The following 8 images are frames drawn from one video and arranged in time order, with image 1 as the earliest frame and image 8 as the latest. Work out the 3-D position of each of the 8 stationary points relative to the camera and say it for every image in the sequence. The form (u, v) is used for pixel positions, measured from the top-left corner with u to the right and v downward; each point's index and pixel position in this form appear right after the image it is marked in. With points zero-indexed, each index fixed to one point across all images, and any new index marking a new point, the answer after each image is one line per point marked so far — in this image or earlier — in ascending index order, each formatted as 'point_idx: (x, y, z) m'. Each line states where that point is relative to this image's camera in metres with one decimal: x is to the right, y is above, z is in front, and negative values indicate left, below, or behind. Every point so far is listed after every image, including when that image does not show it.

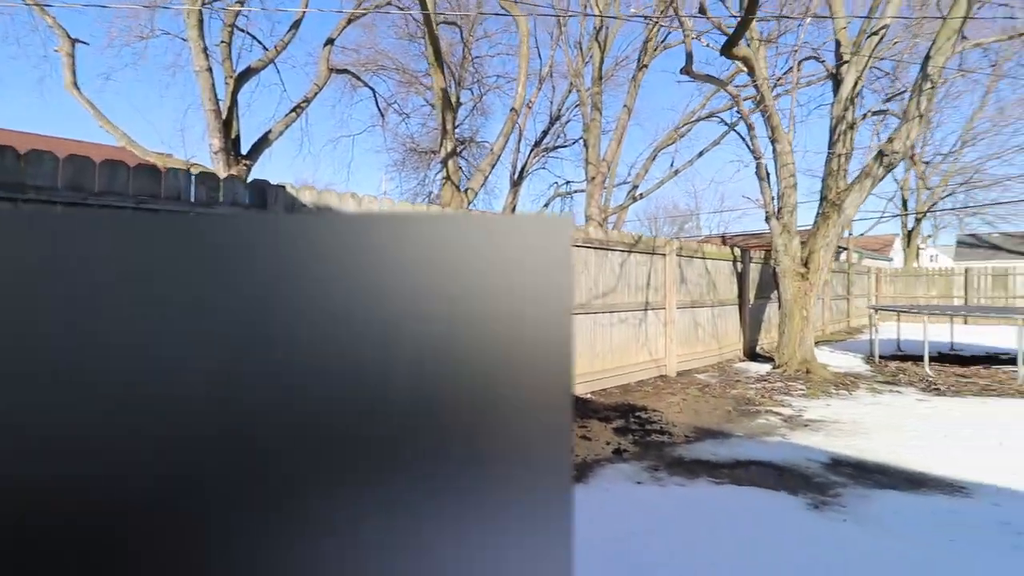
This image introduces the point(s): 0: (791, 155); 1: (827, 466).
0: (+4.1, +1.9, +7.2) m
1: (+2.3, -1.3, +3.6) m
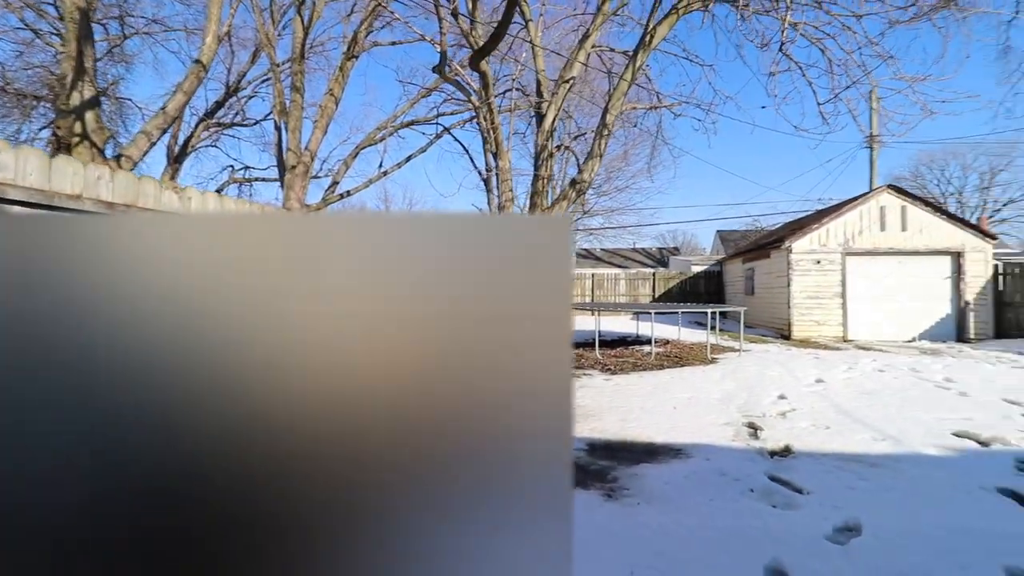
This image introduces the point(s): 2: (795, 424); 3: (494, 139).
0: (0.0, +1.8, +7.9) m
1: (+0.6, -1.4, +4.0) m
2: (+2.8, -1.3, +4.8) m
3: (-0.3, +2.3, +7.9) m
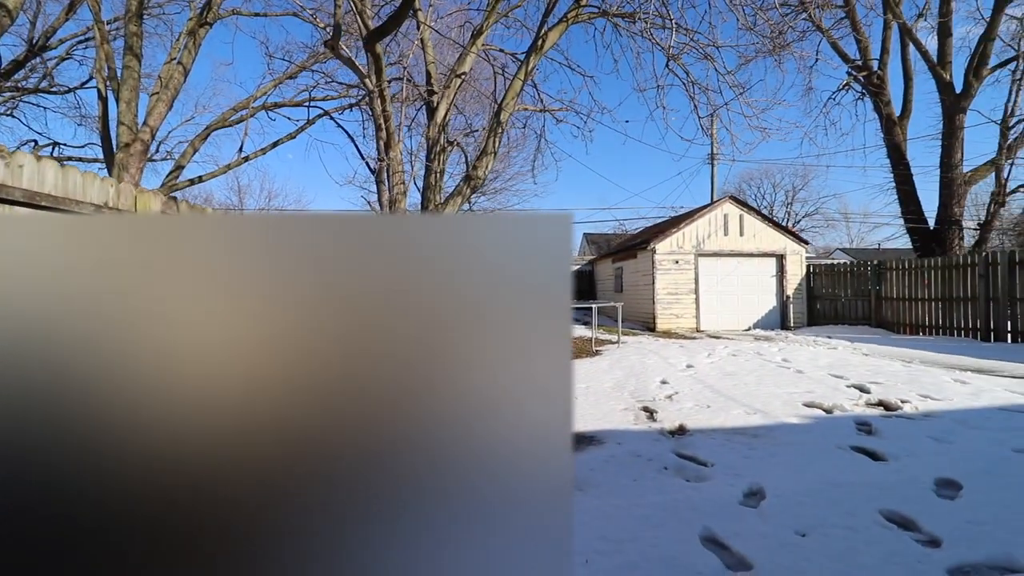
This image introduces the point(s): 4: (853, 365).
0: (-1.7, +1.9, +7.6) m
1: (0.0, -1.3, +4.0) m
2: (+1.8, -1.3, +5.3) m
3: (-1.9, +2.3, +7.5) m
4: (+4.9, -1.1, +7.0) m
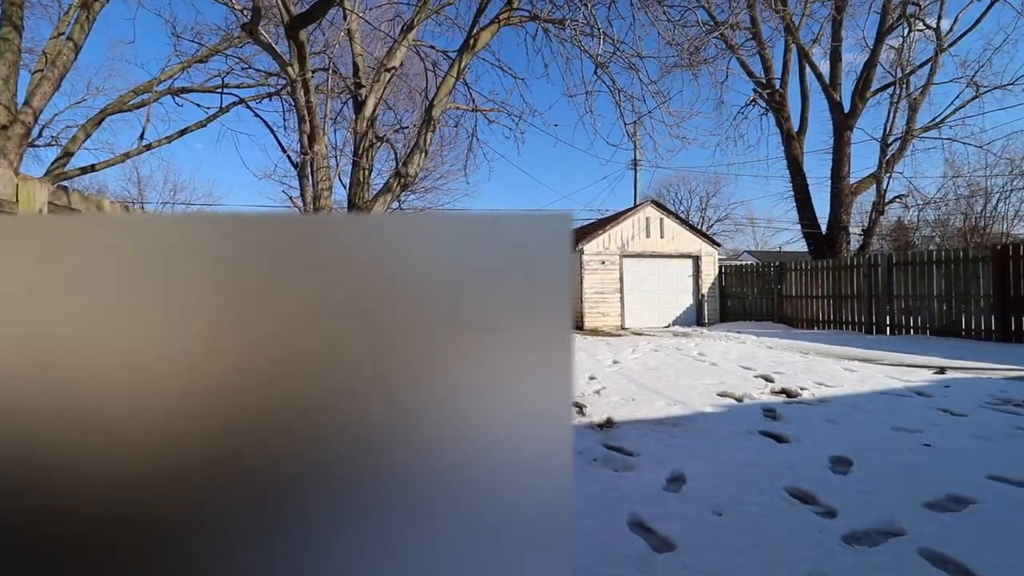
0: (-2.8, +1.9, +7.3) m
1: (-0.6, -1.3, +4.0) m
2: (+1.1, -1.2, +5.5) m
3: (-2.9, +2.3, +7.1) m
4: (+3.9, -1.1, +7.6) m
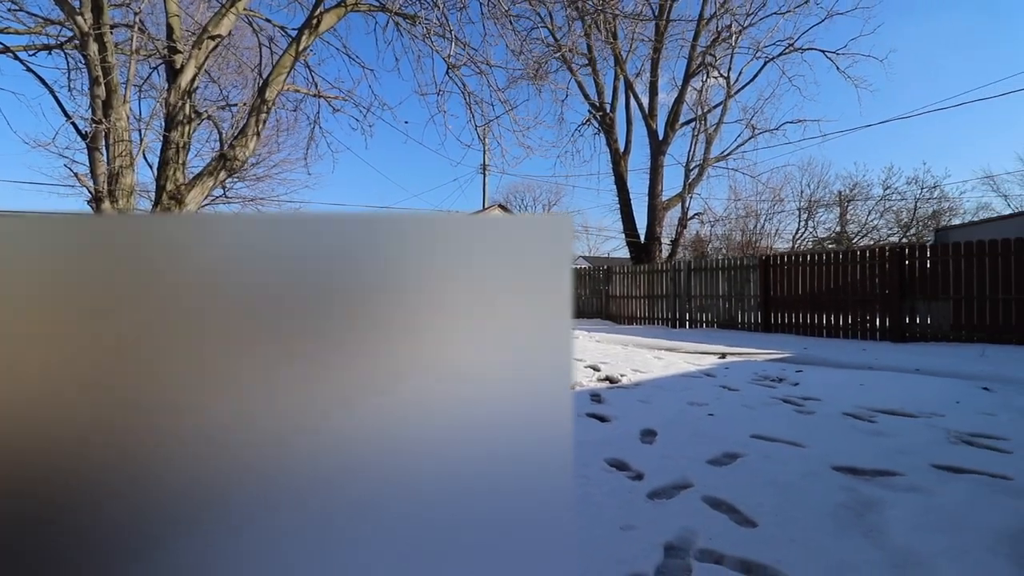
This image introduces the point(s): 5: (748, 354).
0: (-4.8, +2.0, +6.2) m
1: (-1.8, -1.2, +3.6) m
2: (-0.7, -1.2, +5.6) m
3: (-4.9, +2.4, +6.0) m
4: (+1.4, -1.1, +8.5) m
5: (+3.7, -1.0, +7.8) m
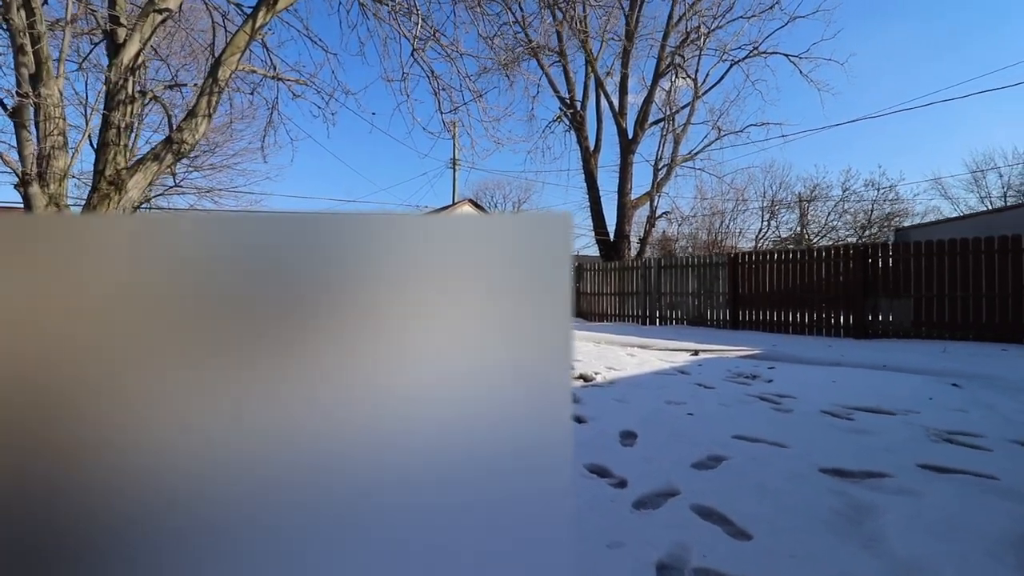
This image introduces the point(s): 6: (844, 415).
0: (-5.2, +2.1, +5.6) m
1: (-2.0, -1.2, +3.3) m
2: (-1.0, -1.2, +5.3) m
3: (-5.3, +2.5, +5.4) m
4: (+0.8, -1.0, +8.3) m
5: (+3.3, -1.0, +7.7) m
6: (+2.8, -1.1, +4.1) m
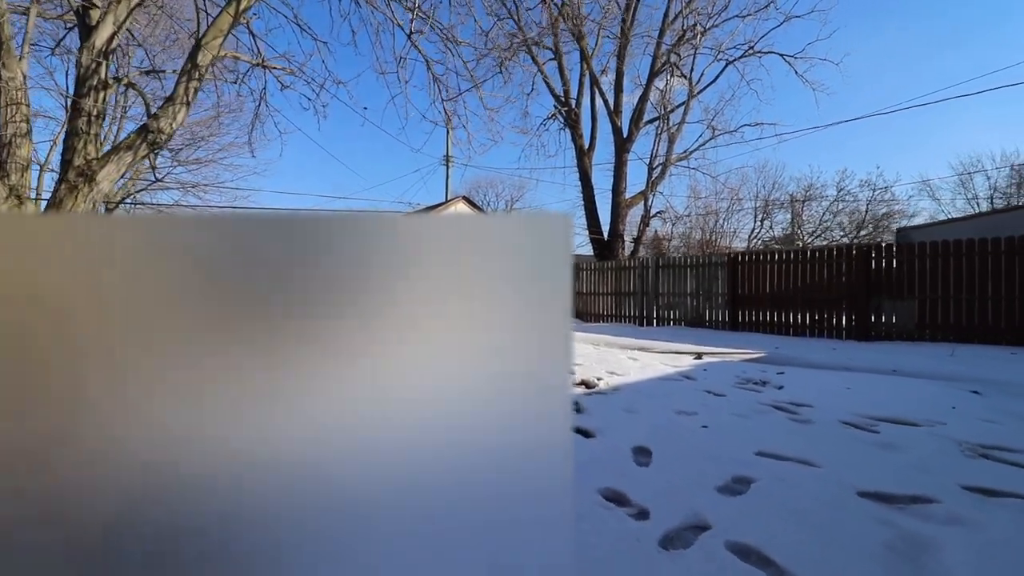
0: (-5.2, +2.1, +5.2) m
1: (-2.0, -1.2, +2.9) m
2: (-1.0, -1.2, +5.0) m
3: (-5.3, +2.5, +5.0) m
4: (+0.8, -1.0, +8.0) m
5: (+3.2, -1.0, +7.5) m
6: (+2.8, -1.1, +3.9) m
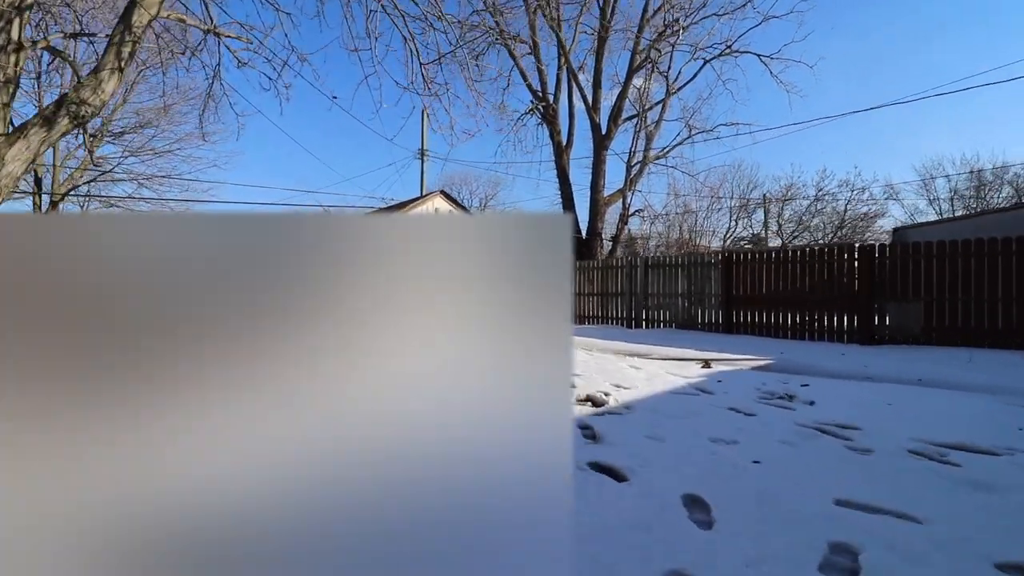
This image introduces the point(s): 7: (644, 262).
0: (-5.2, +2.0, +4.1) m
1: (-1.9, -1.2, +2.1) m
2: (-1.0, -1.2, +4.2) m
3: (-5.3, +2.5, +3.9) m
4: (+0.6, -1.0, +7.3) m
5: (+3.1, -1.0, +6.9) m
6: (+2.8, -1.1, +3.3) m
7: (+3.3, +0.7, +12.4) m
